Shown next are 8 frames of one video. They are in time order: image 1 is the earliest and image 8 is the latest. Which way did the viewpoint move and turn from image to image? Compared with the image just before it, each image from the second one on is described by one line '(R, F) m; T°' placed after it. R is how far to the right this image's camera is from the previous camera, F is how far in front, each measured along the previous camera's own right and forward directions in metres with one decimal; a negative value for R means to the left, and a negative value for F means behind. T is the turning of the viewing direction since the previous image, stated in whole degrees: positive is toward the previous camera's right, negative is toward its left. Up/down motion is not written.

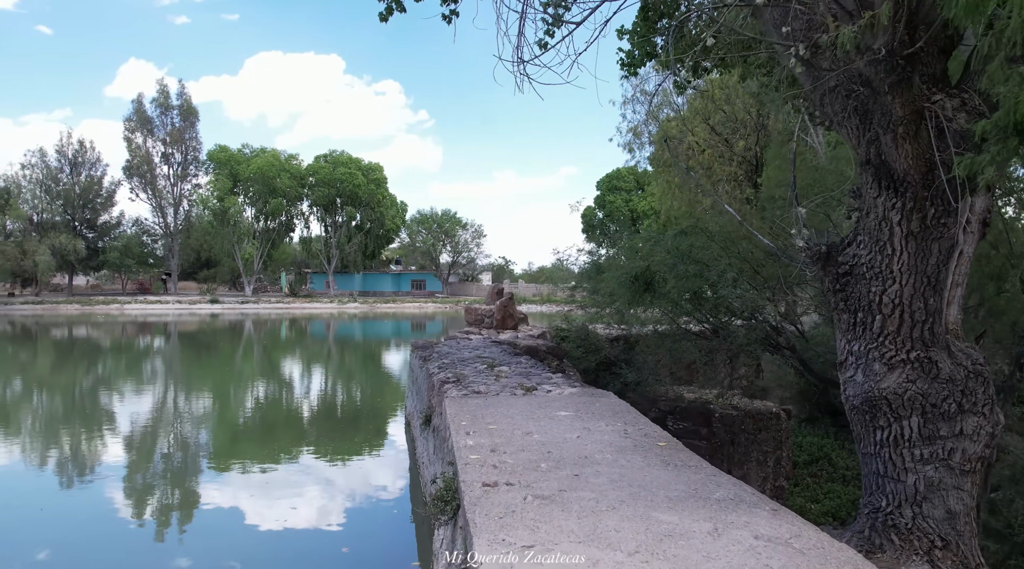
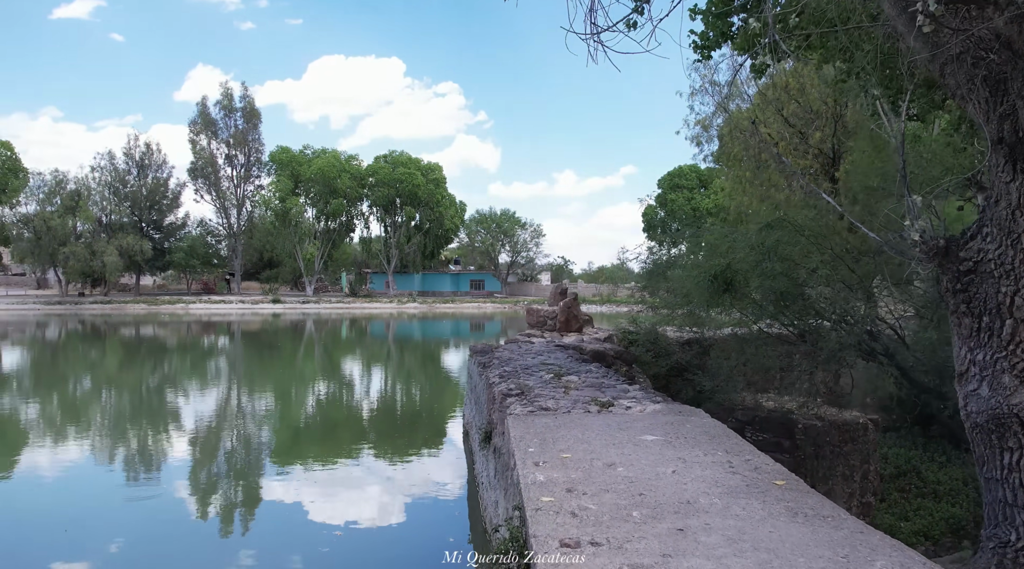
(0.0, +0.3) m; -4°
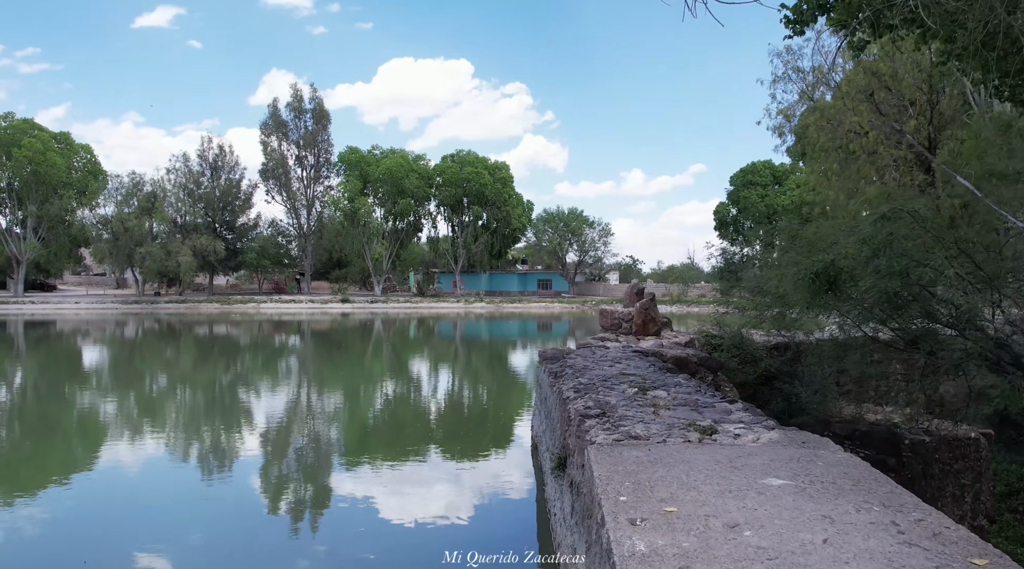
(0.0, +0.4) m; -5°
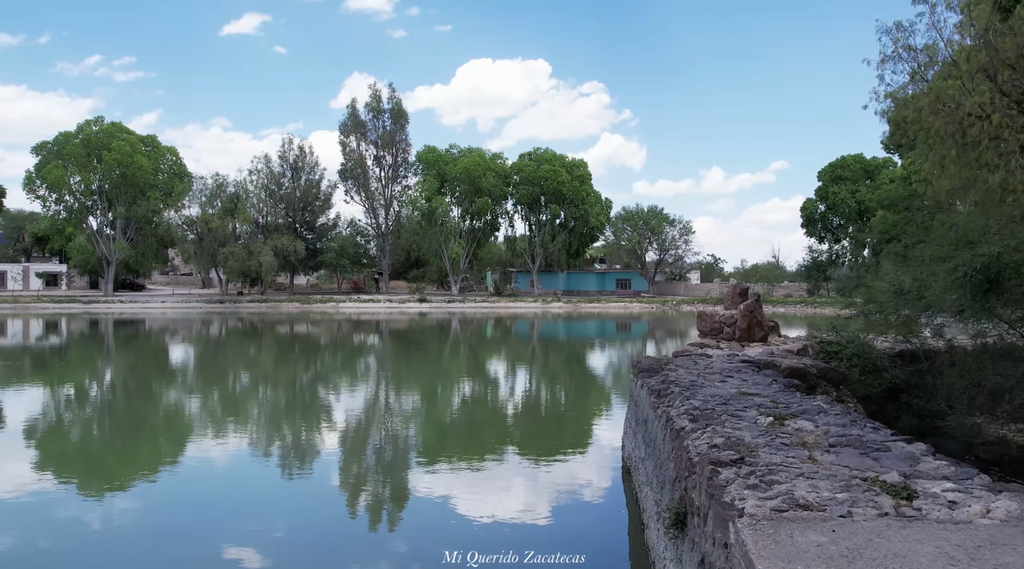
(0.0, +0.5) m; -5°
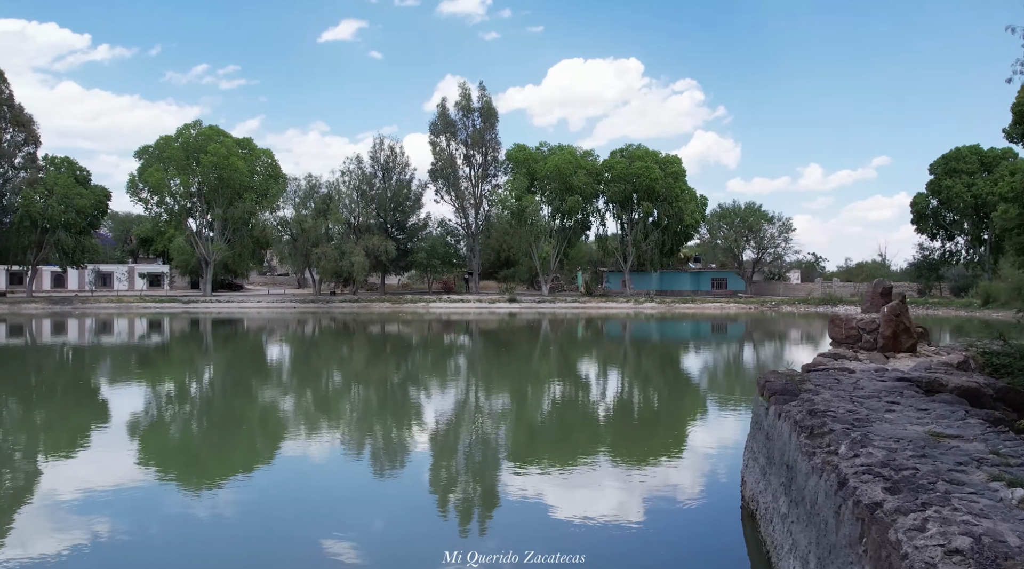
(0.0, +0.5) m; -6°
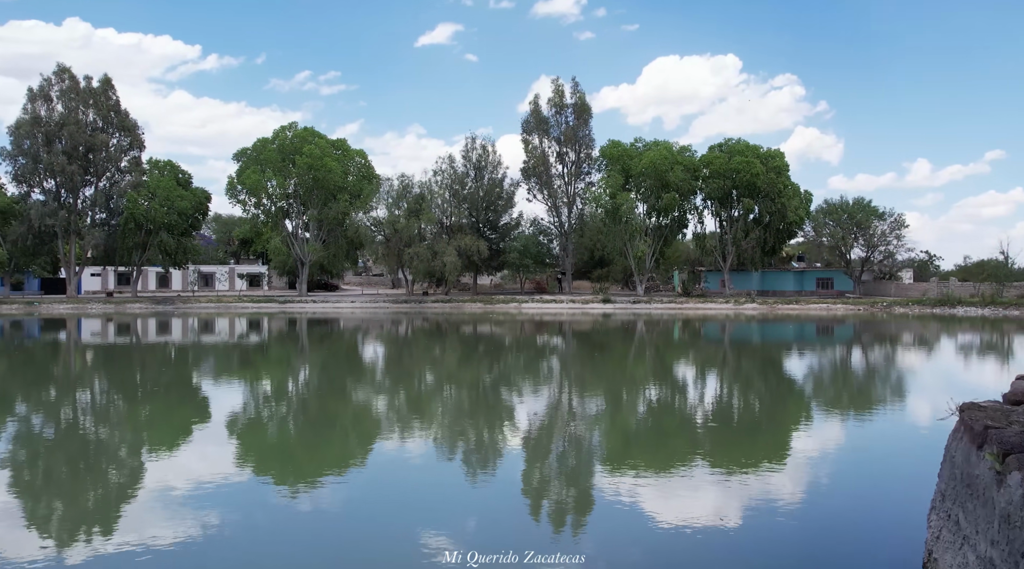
(0.0, +0.6) m; -6°
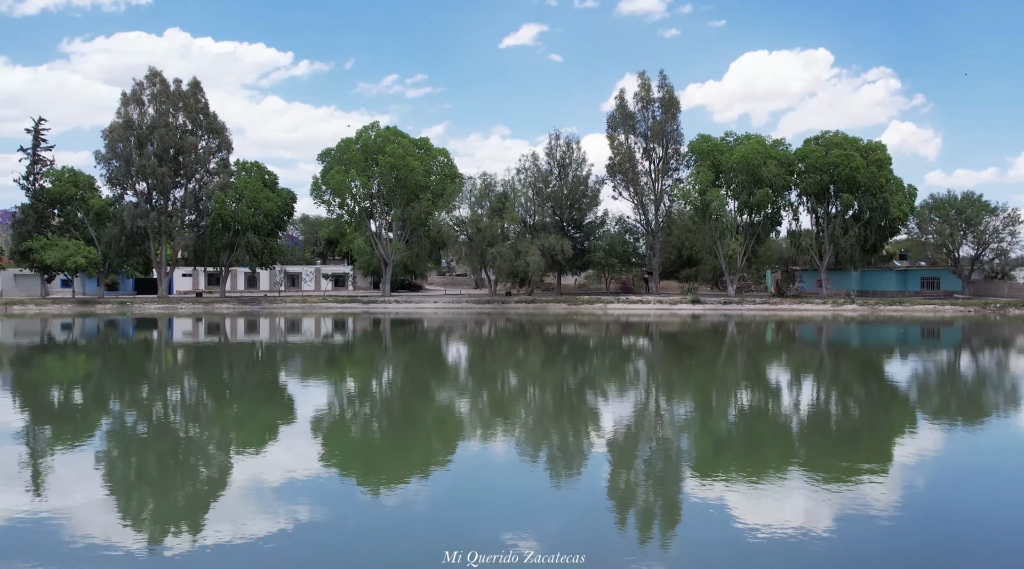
(0.0, +0.6) m; -6°
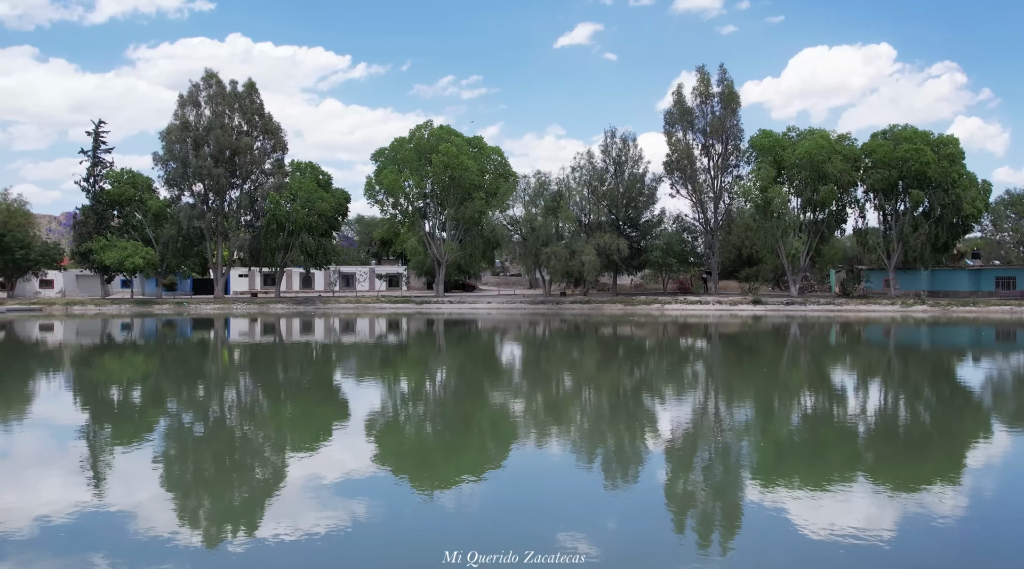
(0.0, +0.4) m; -4°
